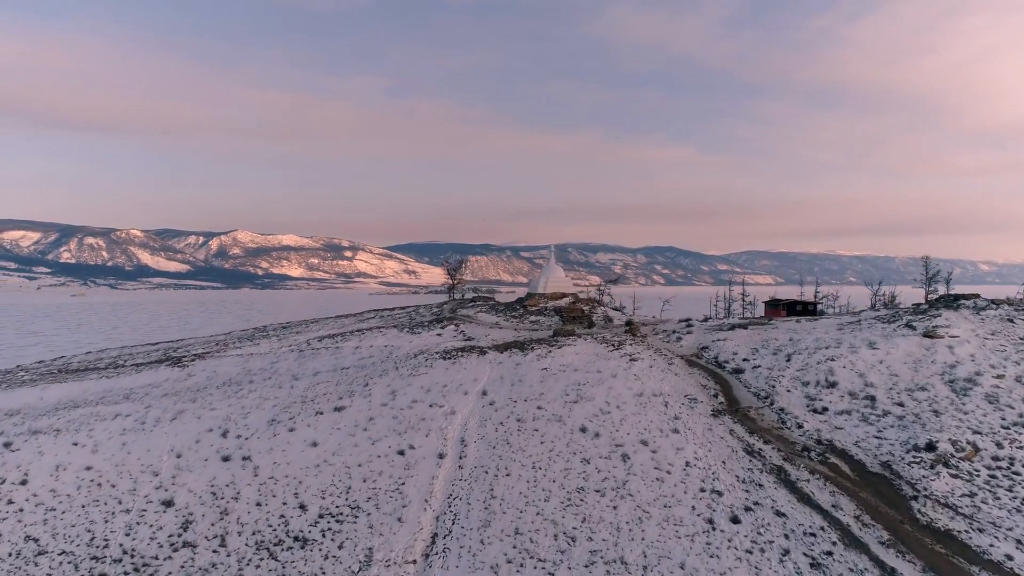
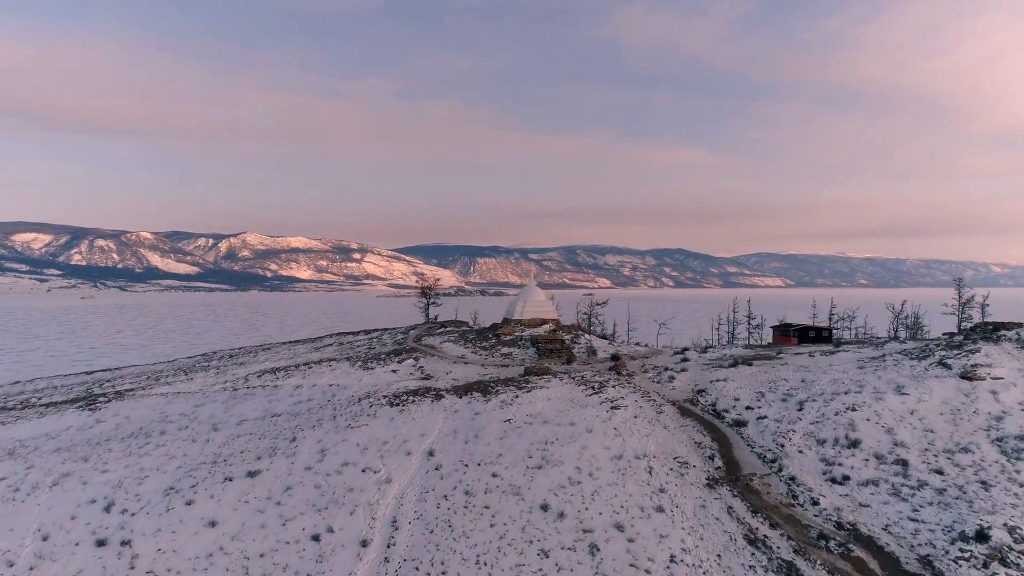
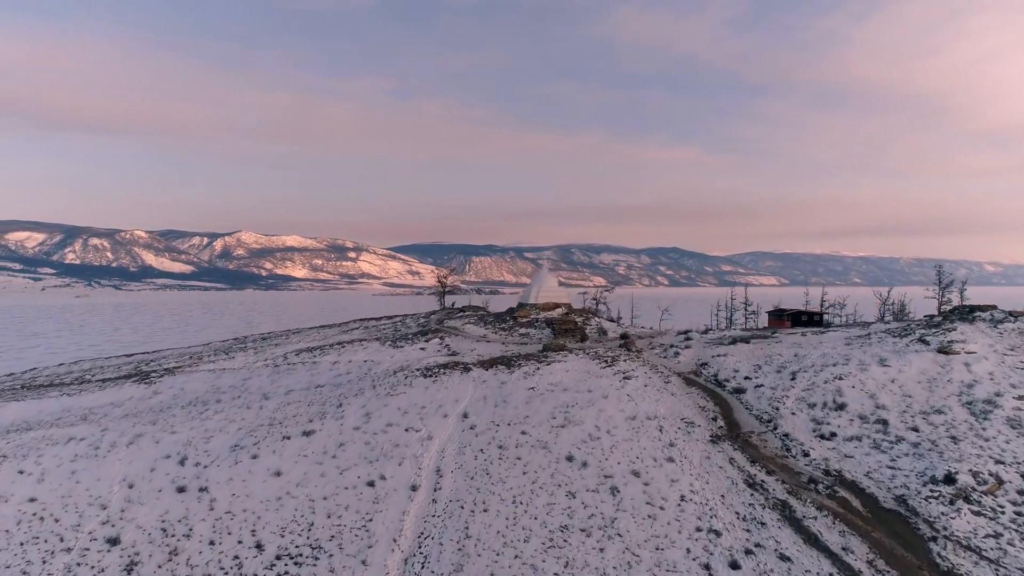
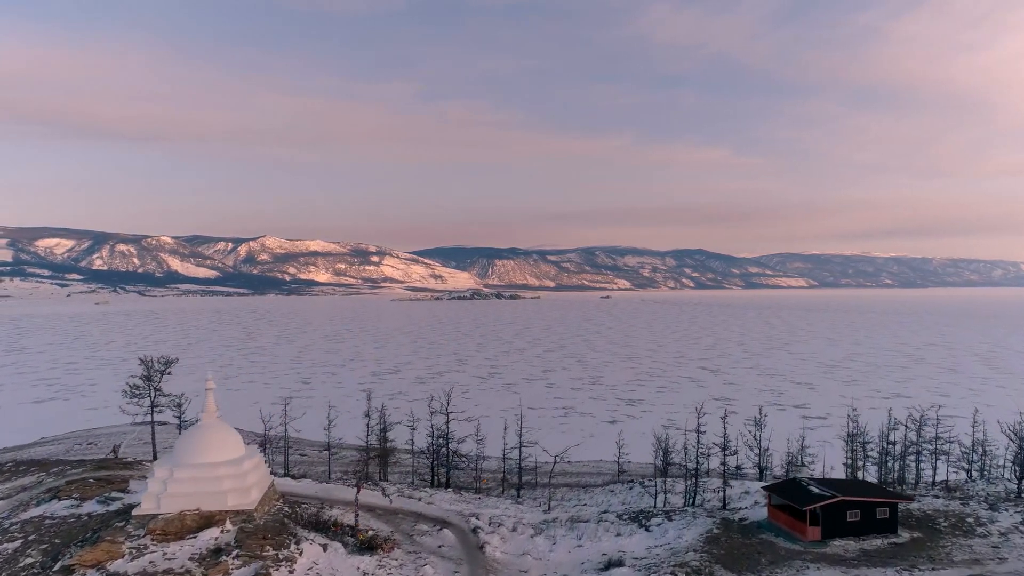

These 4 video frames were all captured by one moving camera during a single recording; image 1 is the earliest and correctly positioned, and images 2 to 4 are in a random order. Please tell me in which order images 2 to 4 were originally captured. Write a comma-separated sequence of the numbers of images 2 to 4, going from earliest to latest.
3, 2, 4
